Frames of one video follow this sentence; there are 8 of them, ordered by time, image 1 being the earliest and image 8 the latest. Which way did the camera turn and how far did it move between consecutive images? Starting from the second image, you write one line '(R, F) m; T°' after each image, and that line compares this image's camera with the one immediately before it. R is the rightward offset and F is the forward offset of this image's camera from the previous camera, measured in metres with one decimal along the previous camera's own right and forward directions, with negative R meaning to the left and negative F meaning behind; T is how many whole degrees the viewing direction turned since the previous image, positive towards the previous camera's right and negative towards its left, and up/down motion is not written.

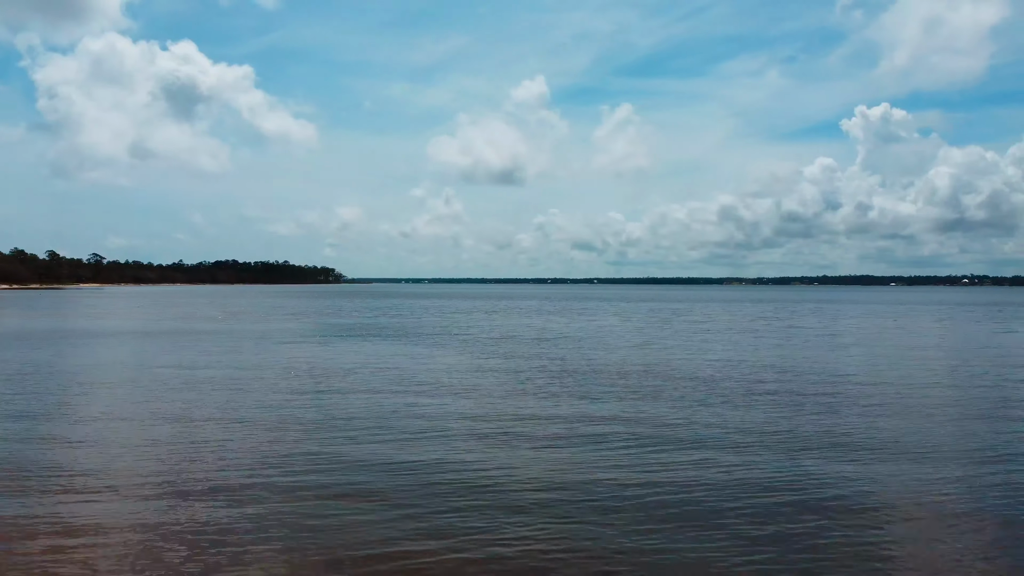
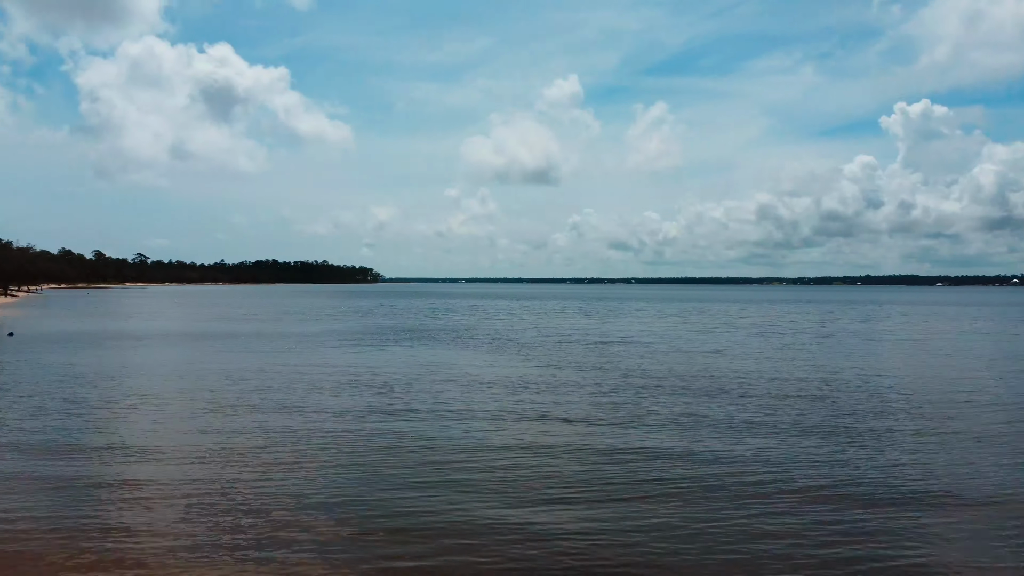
(-0.7, +1.2) m; -2°
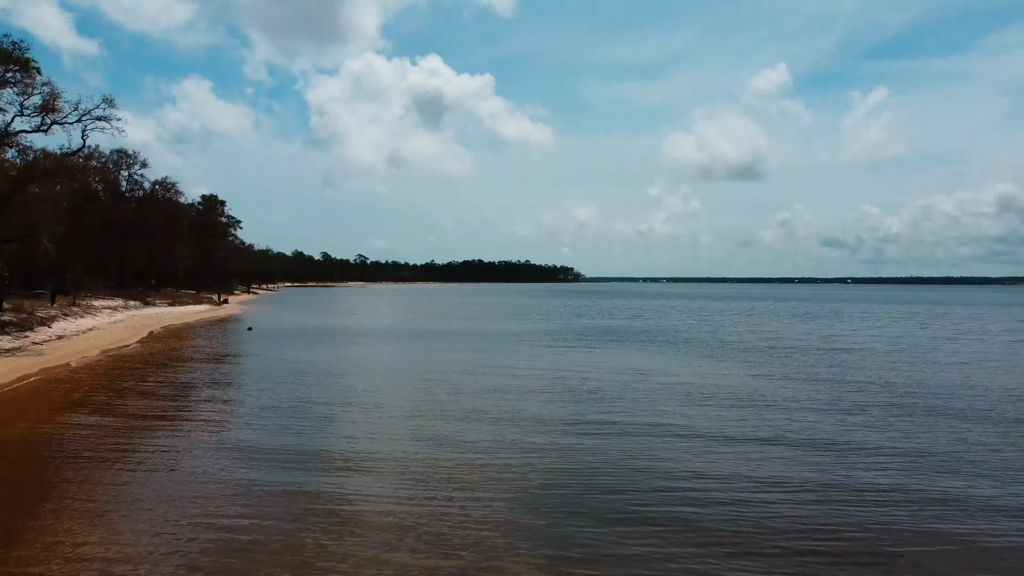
(-0.3, +0.6) m; -14°
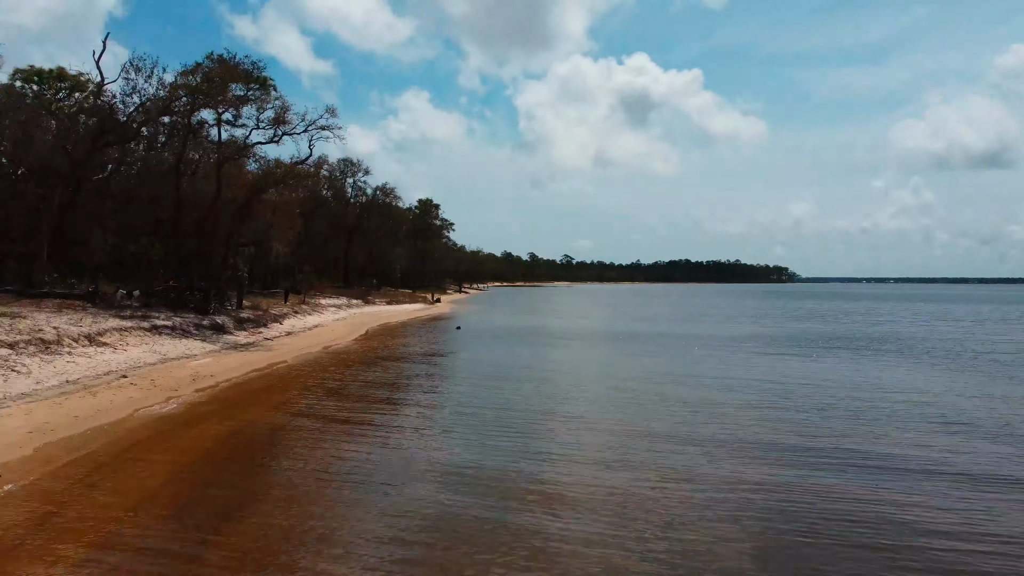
(-0.1, +0.8) m; -14°
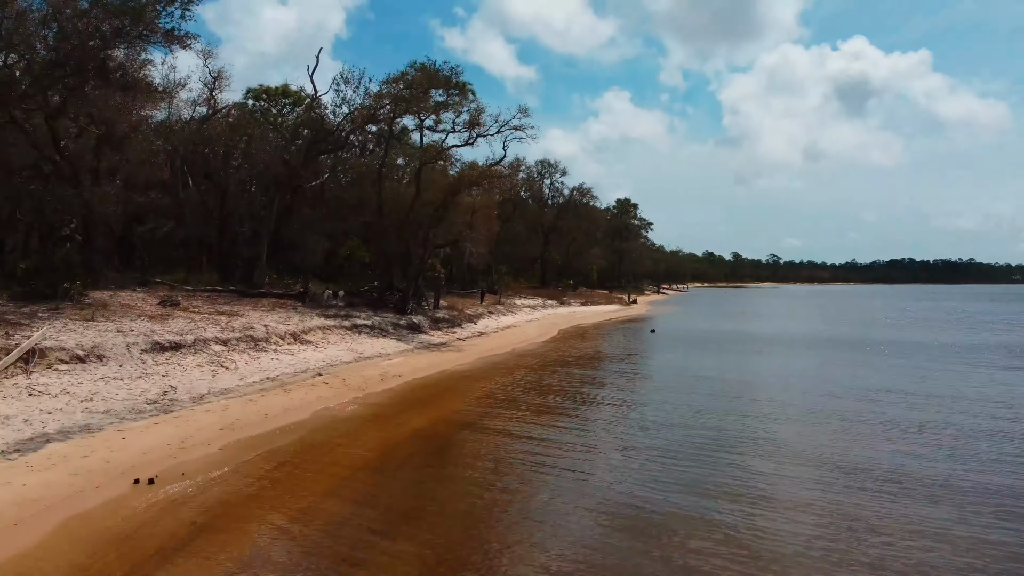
(+0.1, +0.8) m; -14°
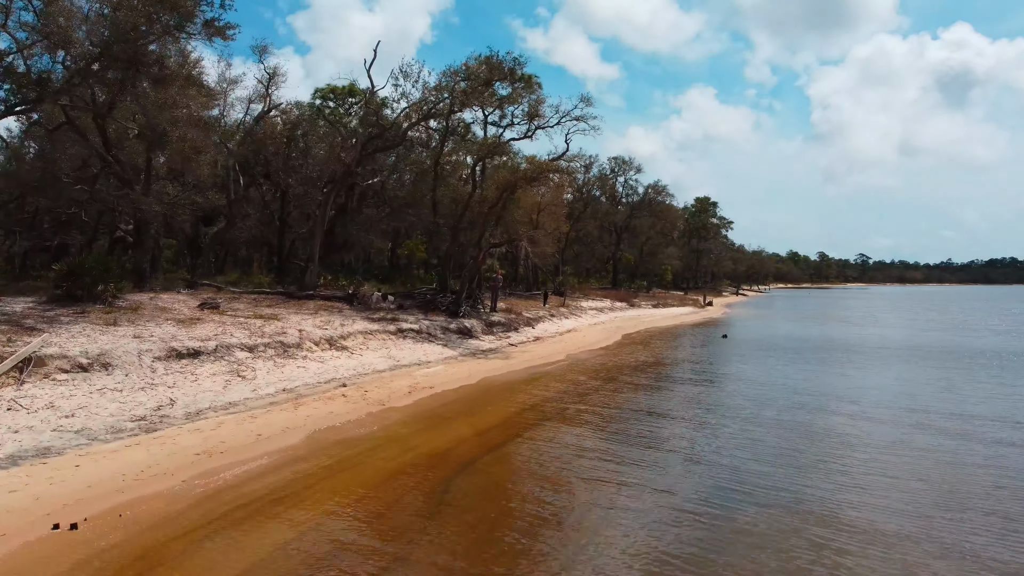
(+0.6, +1.4) m; -6°
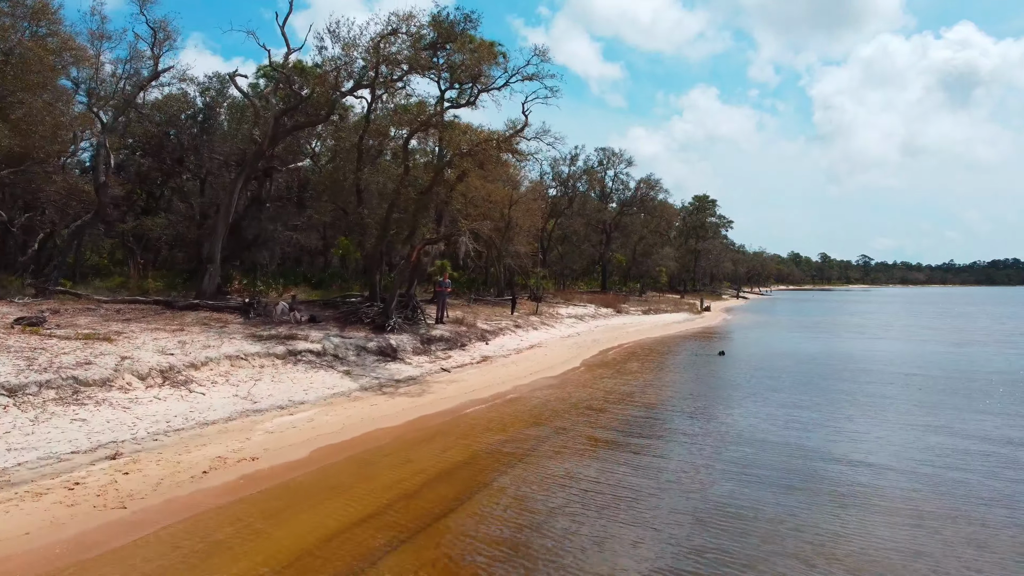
(+1.4, +4.7) m; 0°
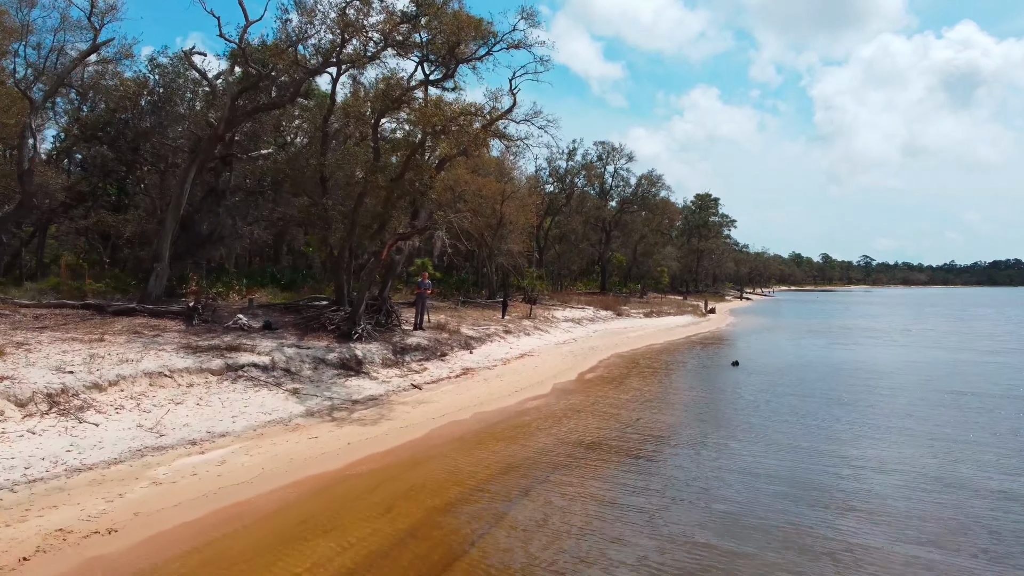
(+0.3, +2.4) m; 0°
